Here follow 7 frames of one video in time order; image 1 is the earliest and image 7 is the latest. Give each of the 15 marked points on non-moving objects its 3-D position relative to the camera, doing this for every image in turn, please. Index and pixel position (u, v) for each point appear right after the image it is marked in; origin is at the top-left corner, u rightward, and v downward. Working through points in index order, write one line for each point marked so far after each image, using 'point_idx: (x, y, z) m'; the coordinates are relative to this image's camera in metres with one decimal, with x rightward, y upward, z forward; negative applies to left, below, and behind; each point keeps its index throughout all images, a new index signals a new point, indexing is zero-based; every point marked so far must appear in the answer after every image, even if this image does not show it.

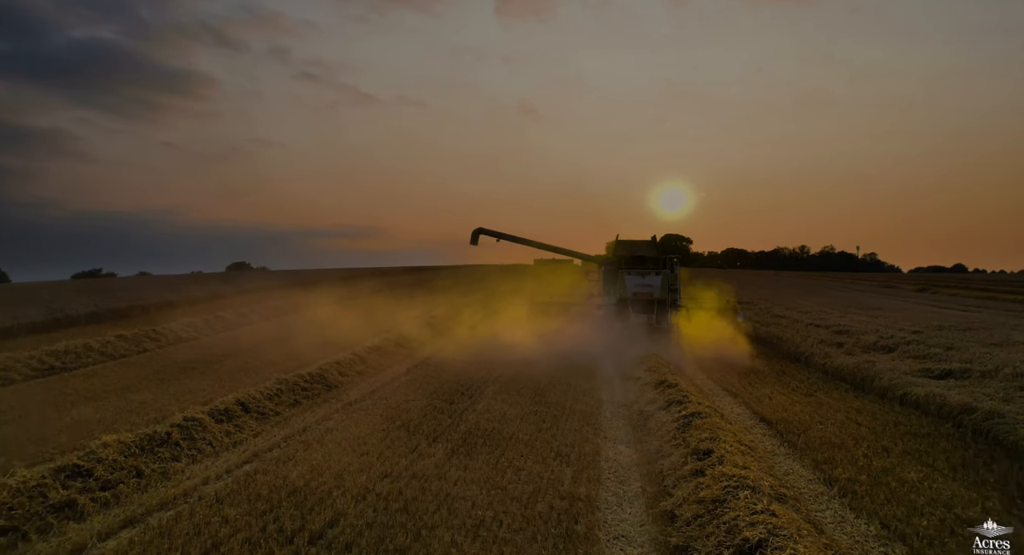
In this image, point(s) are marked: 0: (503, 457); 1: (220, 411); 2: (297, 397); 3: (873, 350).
0: (-0.1, -2.7, +9.2) m
1: (-5.2, -2.4, +11.1) m
2: (-4.5, -2.5, +13.0) m
3: (+10.0, -2.0, +17.3) m
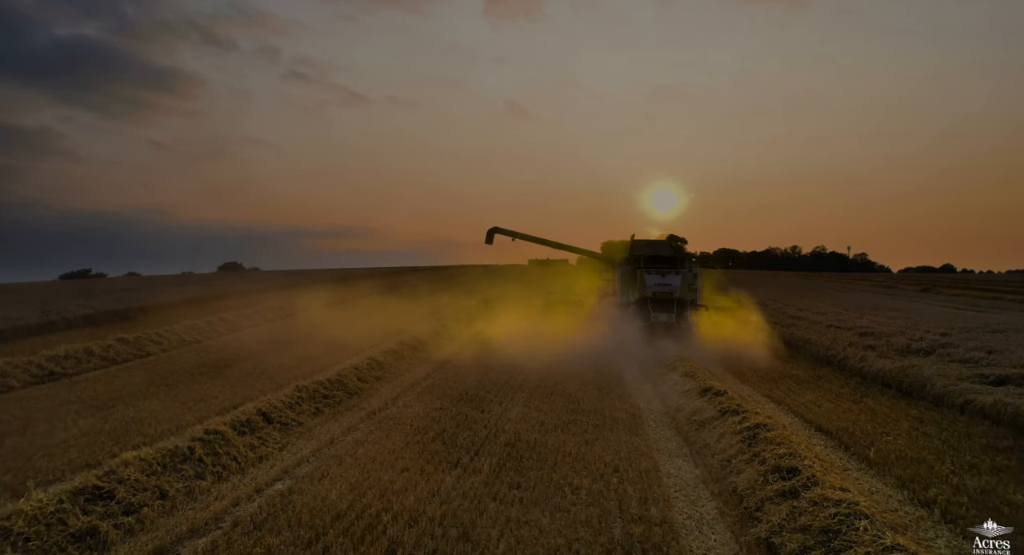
0: (+0.6, -2.7, +8.5) m
1: (-4.5, -2.4, +10.4) m
2: (-3.8, -2.5, +12.3) m
3: (+10.6, -2.1, +16.7) m
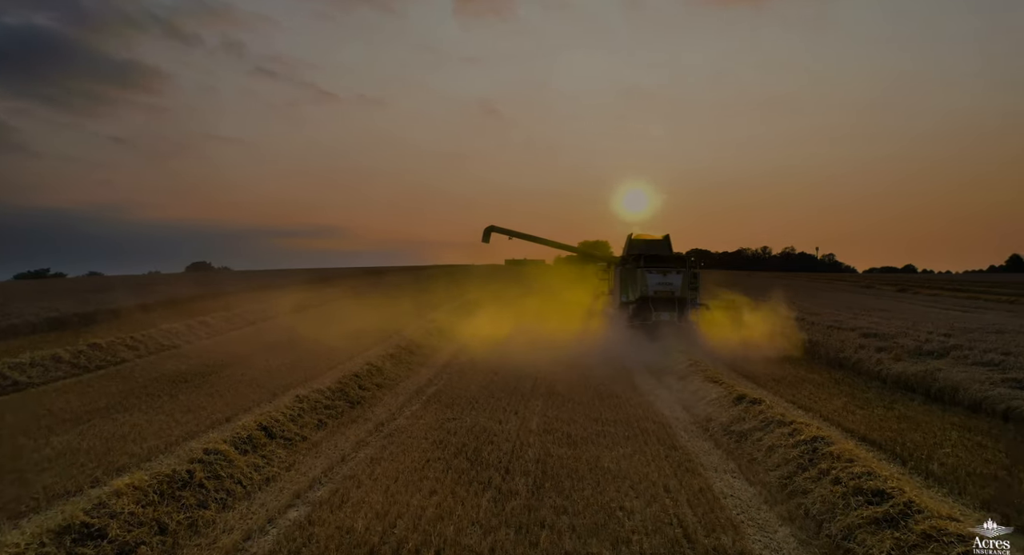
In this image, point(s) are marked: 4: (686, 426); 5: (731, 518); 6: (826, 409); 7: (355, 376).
0: (+1.1, -2.7, +7.7) m
1: (-4.1, -2.4, +9.3) m
2: (-3.5, -2.5, +11.3) m
3: (+10.8, -2.1, +16.4) m
4: (+3.1, -2.6, +11.0) m
5: (+2.5, -2.7, +7.0) m
6: (+6.0, -2.5, +11.9) m
7: (-3.6, -2.3, +14.1) m
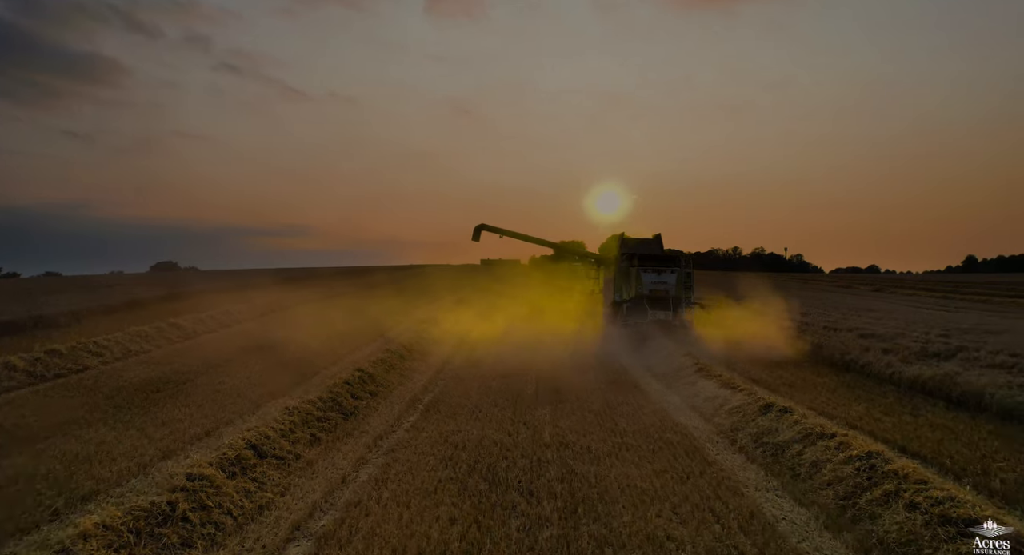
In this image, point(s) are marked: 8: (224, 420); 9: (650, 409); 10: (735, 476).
0: (+1.5, -2.7, +6.9) m
1: (-3.8, -2.4, +8.3) m
2: (-3.3, -2.5, +10.2) m
3: (+10.7, -2.1, +16.0) m
4: (+3.3, -2.6, +10.3) m
5: (+2.8, -2.7, +6.2) m
6: (+6.2, -2.5, +11.3) m
7: (-3.5, -2.3, +13.1) m
8: (-5.1, -2.5, +10.9) m
9: (+2.8, -2.6, +12.4) m
10: (+3.0, -2.7, +8.3) m
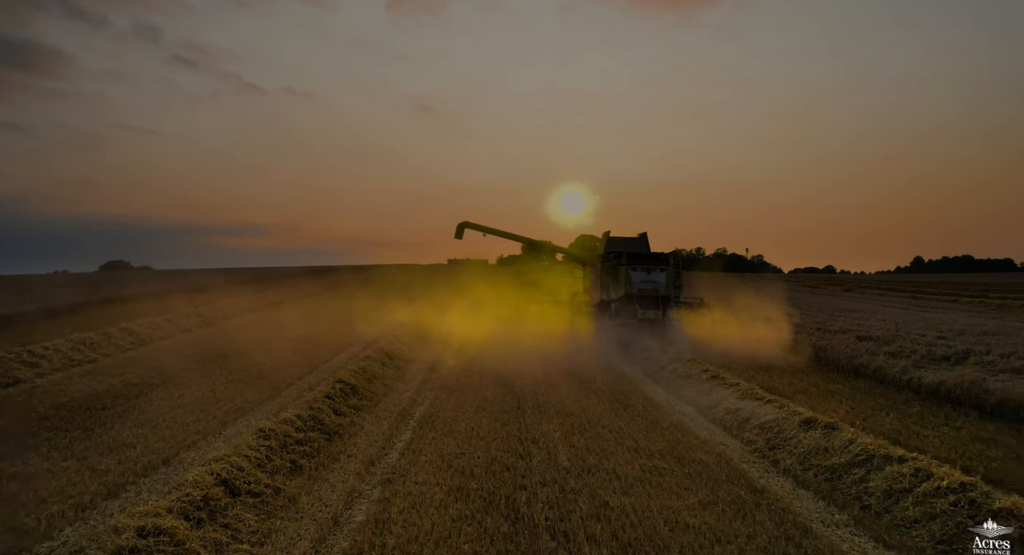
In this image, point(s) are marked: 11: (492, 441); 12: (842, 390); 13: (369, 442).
0: (+1.9, -2.7, +5.7) m
1: (-3.5, -2.4, +6.8) m
2: (-3.1, -2.5, +8.8) m
3: (+10.5, -2.1, +15.3) m
4: (+3.4, -2.6, +9.2) m
5: (+3.3, -2.7, +5.1) m
6: (+6.3, -2.5, +10.3) m
7: (-3.5, -2.3, +11.6) m
8: (-4.9, -2.5, +9.3) m
9: (+2.8, -2.6, +11.2) m
10: (+3.3, -2.7, +7.2) m
11: (-0.4, -2.7, +10.1) m
12: (+7.3, -2.5, +13.7) m
13: (-2.3, -2.6, +9.9) m
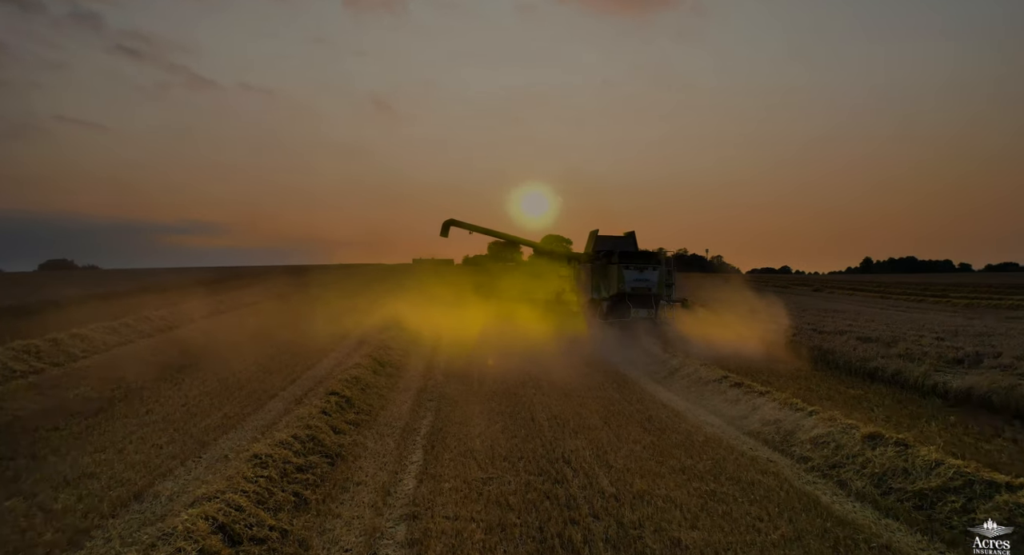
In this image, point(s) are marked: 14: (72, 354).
0: (+2.5, -2.7, +4.7) m
1: (-2.9, -2.4, +5.4) m
2: (-2.6, -2.5, +7.4) m
3: (+10.6, -2.1, +14.8) m
4: (+3.9, -2.6, +8.3) m
5: (+4.0, -2.7, +4.2) m
6: (+6.7, -2.5, +9.6) m
7: (-3.2, -2.3, +10.2) m
8: (-4.4, -2.5, +7.9) m
9: (+3.1, -2.6, +10.3) m
10: (+3.8, -2.7, +6.2) m
11: (0.0, -2.6, +8.9) m
12: (+7.5, -2.5, +13.0) m
13: (-1.9, -2.6, +8.7) m
14: (-11.0, -1.9, +15.6) m
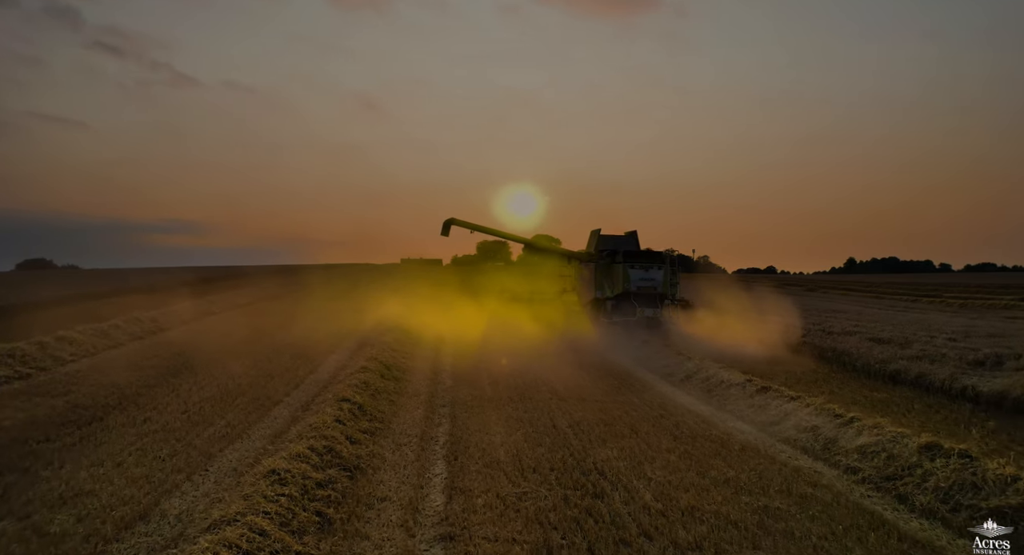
0: (+3.1, -2.7, +4.2) m
1: (-2.4, -2.4, +4.8) m
2: (-2.1, -2.5, +6.8) m
3: (+10.9, -2.1, +14.5) m
4: (+4.3, -2.6, +7.8) m
5: (+4.5, -2.7, +3.7) m
6: (+7.1, -2.5, +9.2) m
7: (-2.8, -2.3, +9.6) m
8: (-4.0, -2.5, +7.2) m
9: (+3.5, -2.6, +9.8) m
10: (+4.3, -2.7, +5.8) m
11: (+0.5, -2.6, +8.4) m
12: (+7.8, -2.5, +12.6) m
13: (-1.4, -2.6, +8.1) m
14: (-10.8, -1.9, +14.8) m
